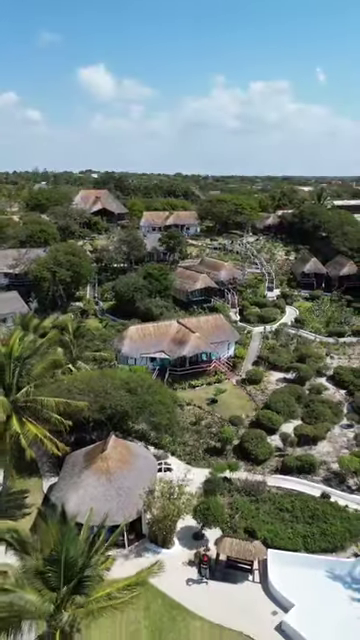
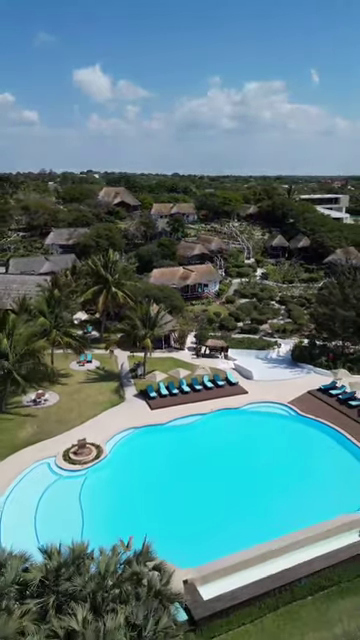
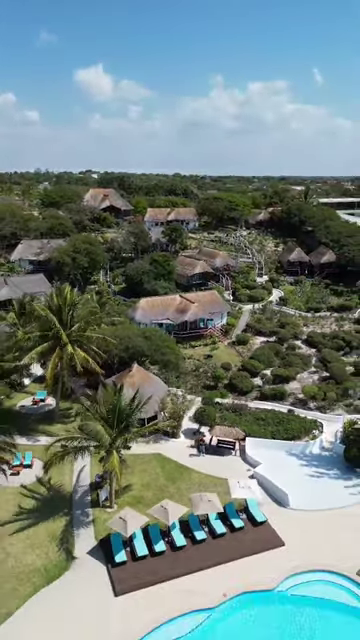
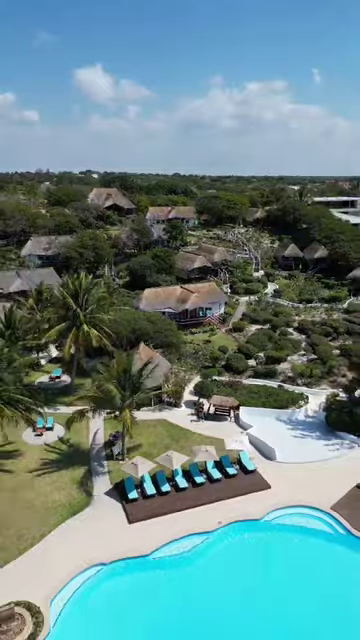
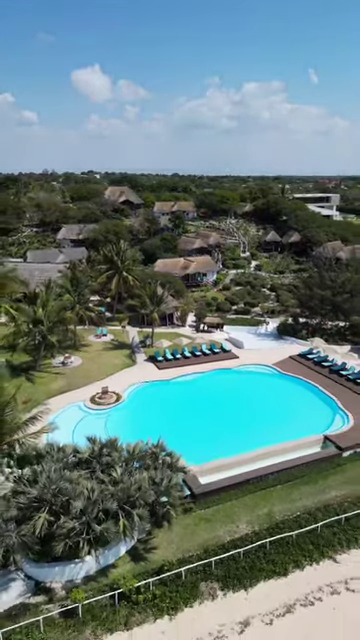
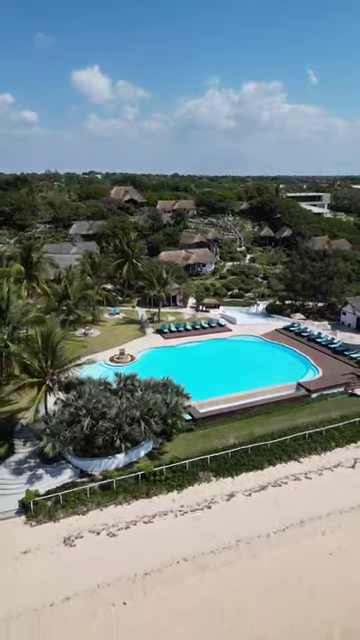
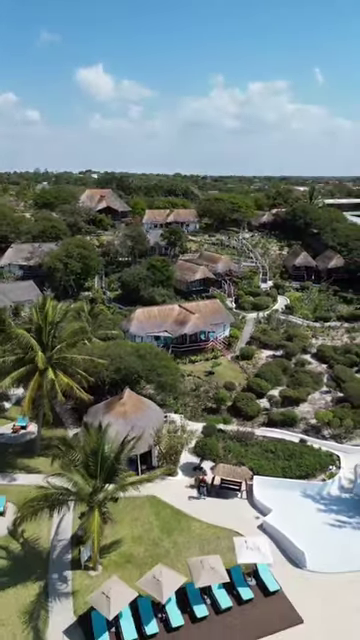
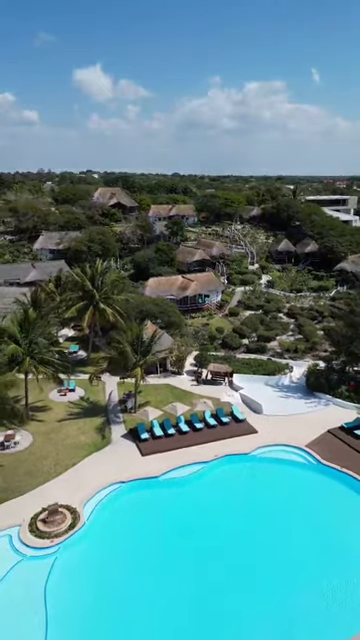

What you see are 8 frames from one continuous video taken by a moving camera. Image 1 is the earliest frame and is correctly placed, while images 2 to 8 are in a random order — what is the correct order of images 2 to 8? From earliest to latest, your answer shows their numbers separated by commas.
7, 3, 4, 8, 2, 5, 6
